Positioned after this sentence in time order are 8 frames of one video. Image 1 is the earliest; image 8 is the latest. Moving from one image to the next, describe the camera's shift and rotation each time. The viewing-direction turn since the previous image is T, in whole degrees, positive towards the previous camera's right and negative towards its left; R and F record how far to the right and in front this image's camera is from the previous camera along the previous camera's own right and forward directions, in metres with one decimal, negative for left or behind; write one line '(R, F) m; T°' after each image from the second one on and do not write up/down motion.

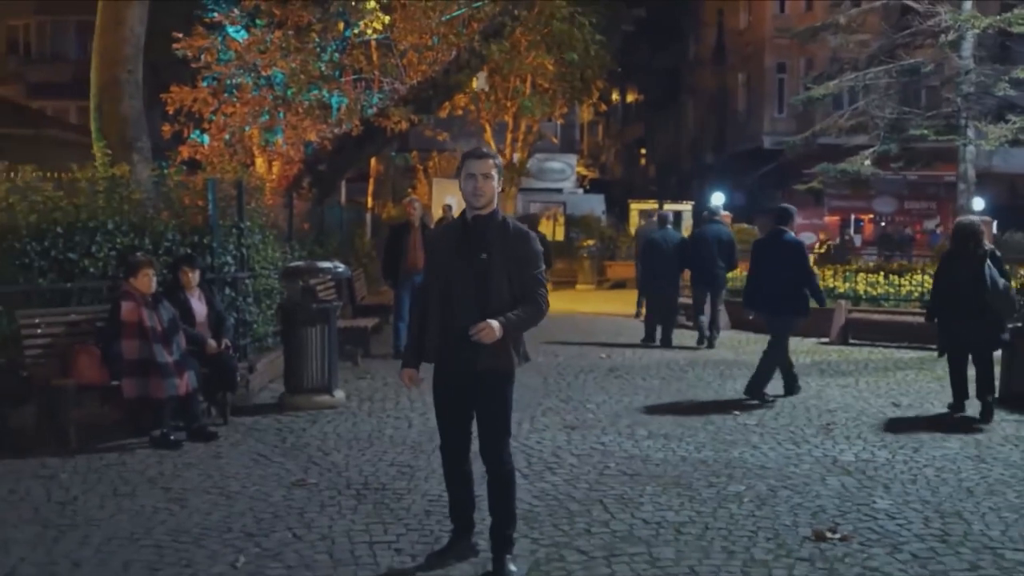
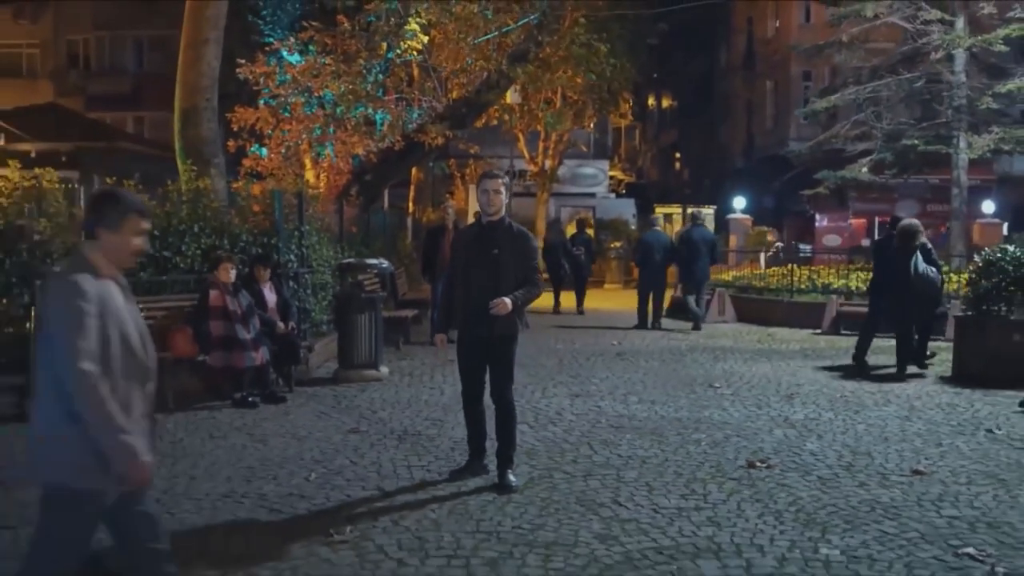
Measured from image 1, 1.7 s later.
(+0.3, -2.0) m; -2°
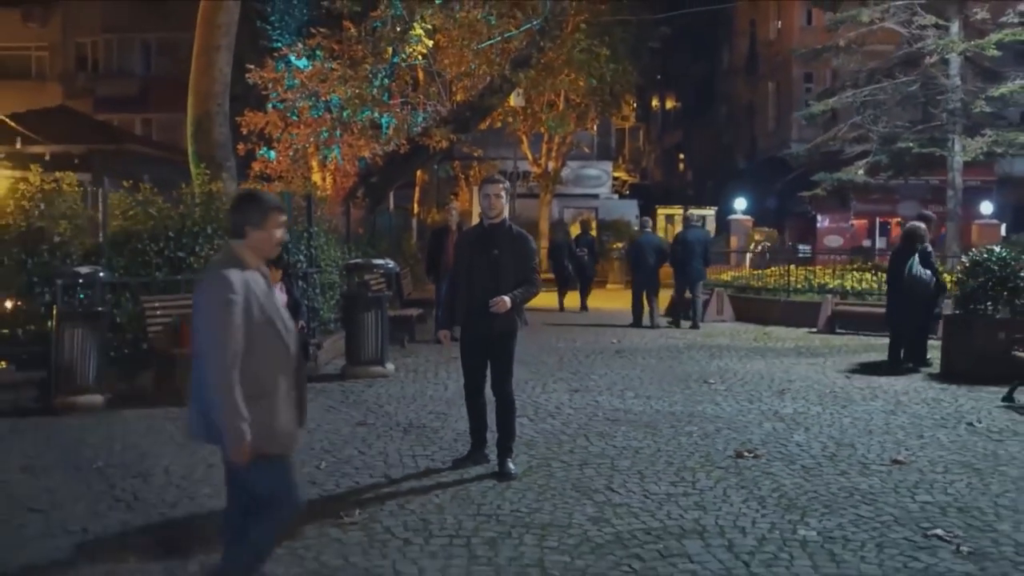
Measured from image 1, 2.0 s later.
(0.0, -0.5) m; 0°
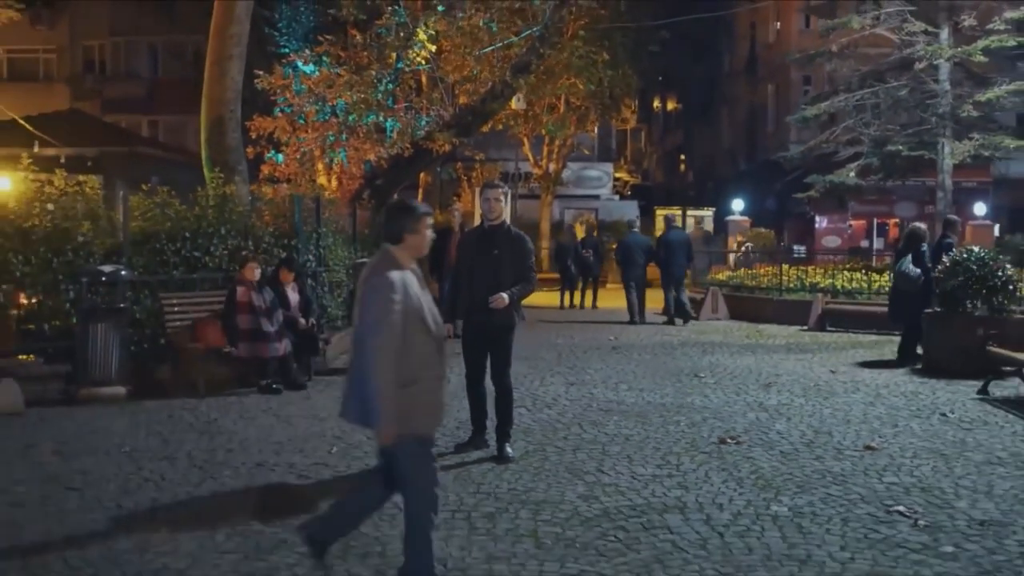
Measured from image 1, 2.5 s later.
(0.0, -0.6) m; 0°
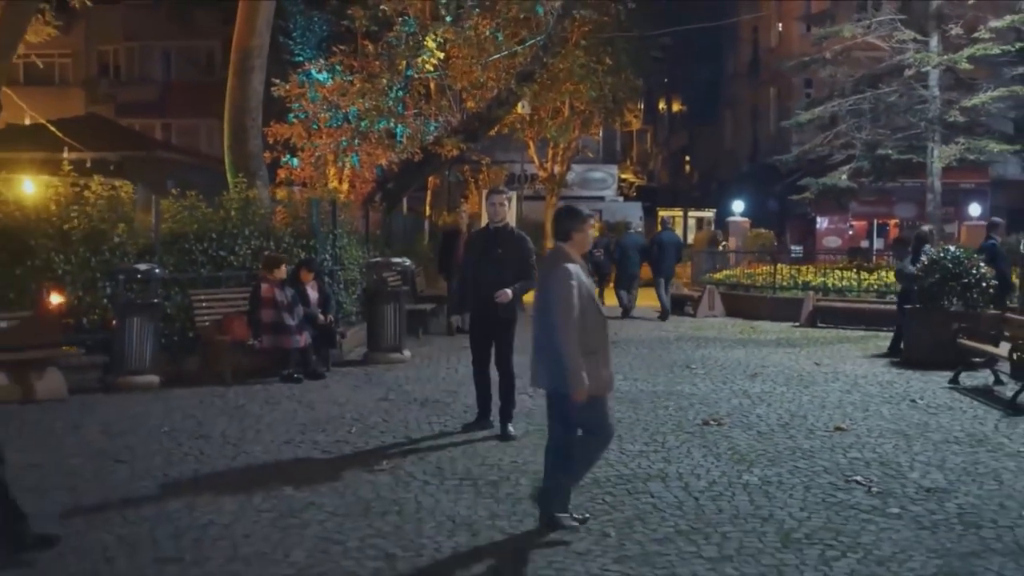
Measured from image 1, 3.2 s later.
(0.0, -1.0) m; 0°
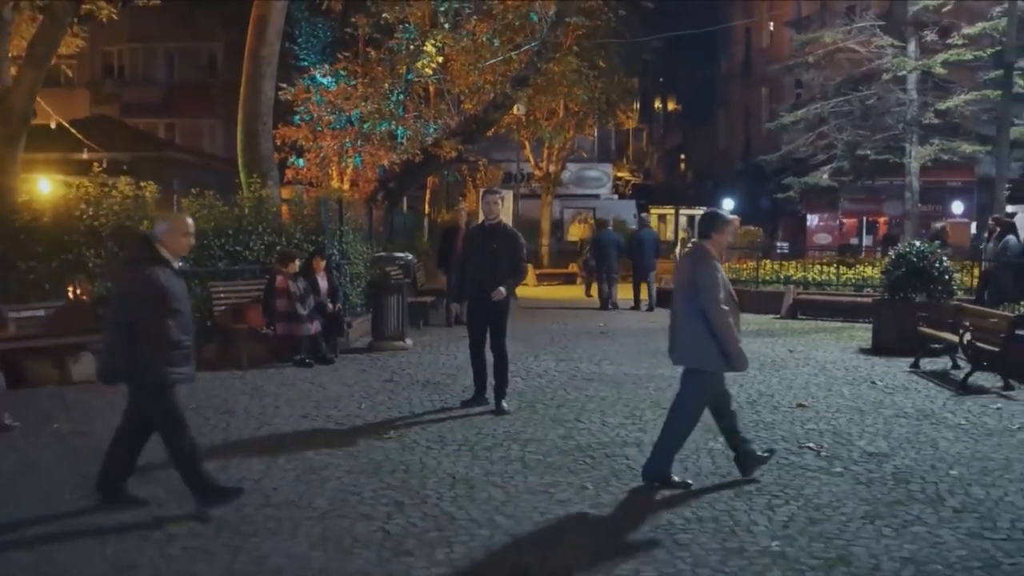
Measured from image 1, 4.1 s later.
(0.0, -1.1) m; 0°
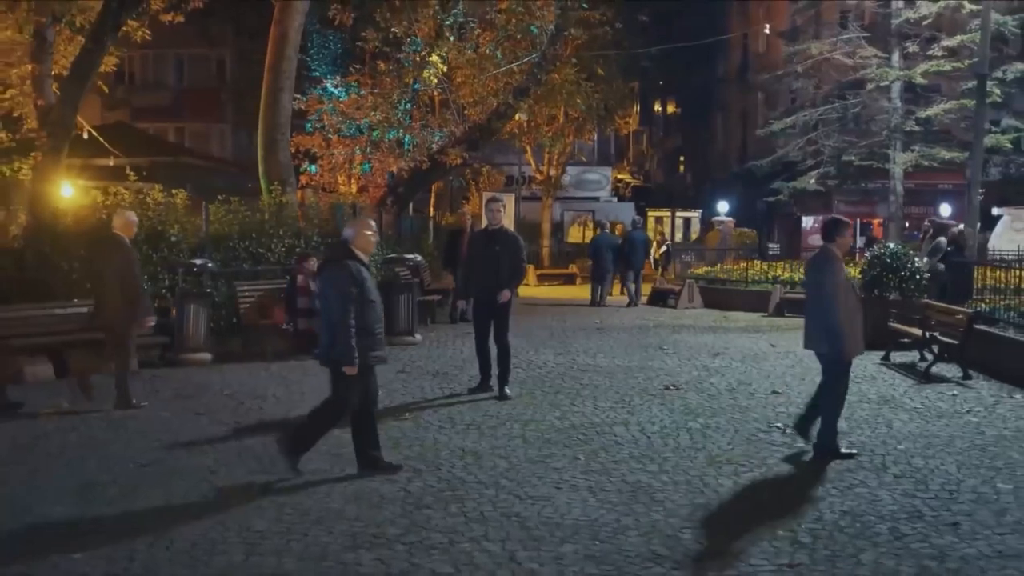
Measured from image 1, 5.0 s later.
(0.0, -1.2) m; 0°
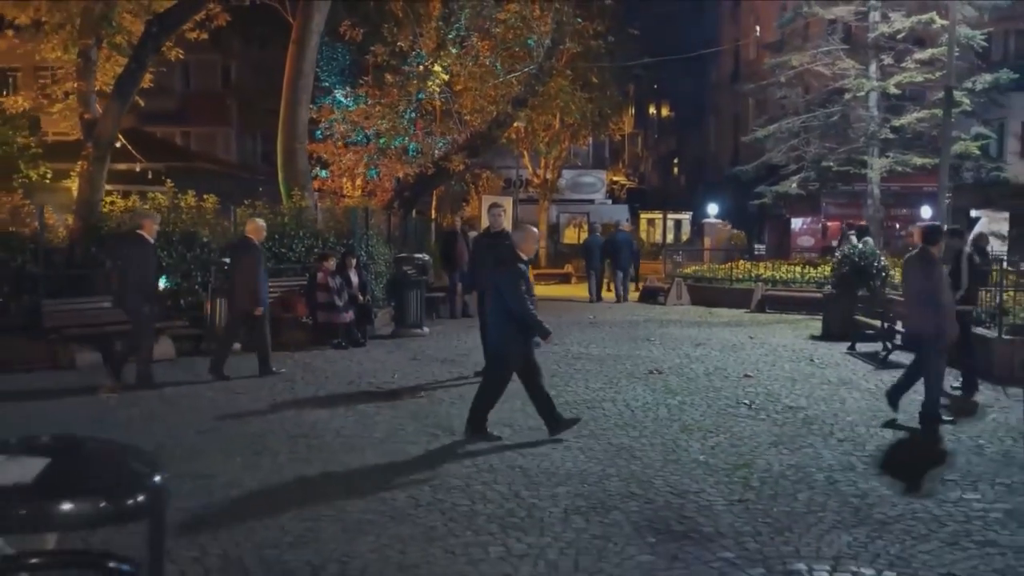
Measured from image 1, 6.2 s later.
(-0.1, -1.6) m; 0°
